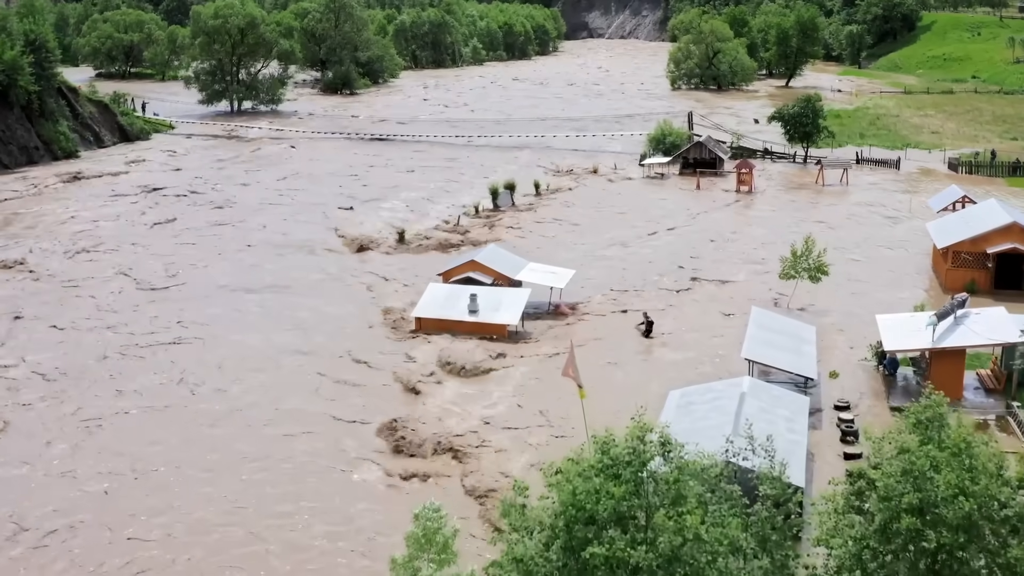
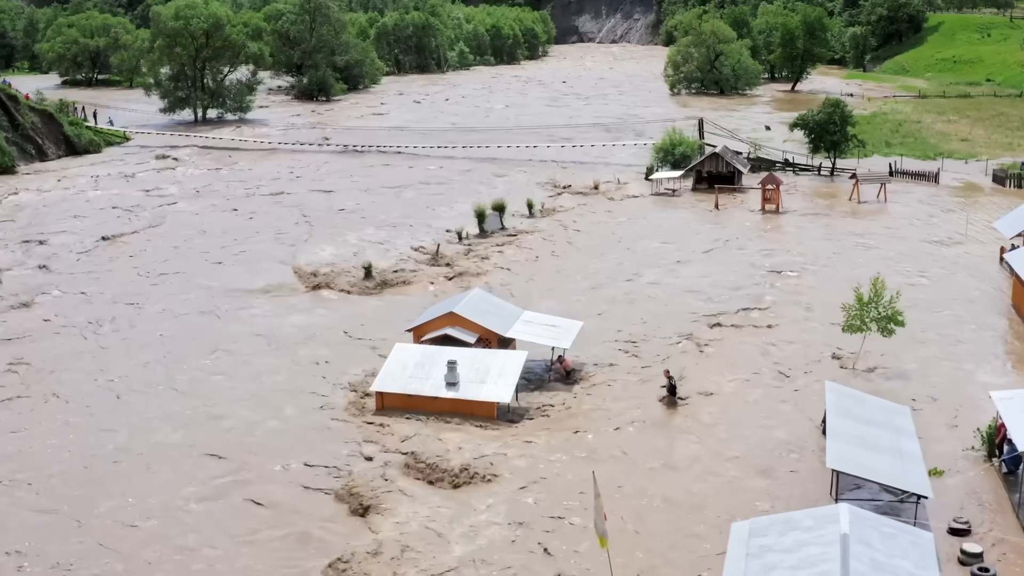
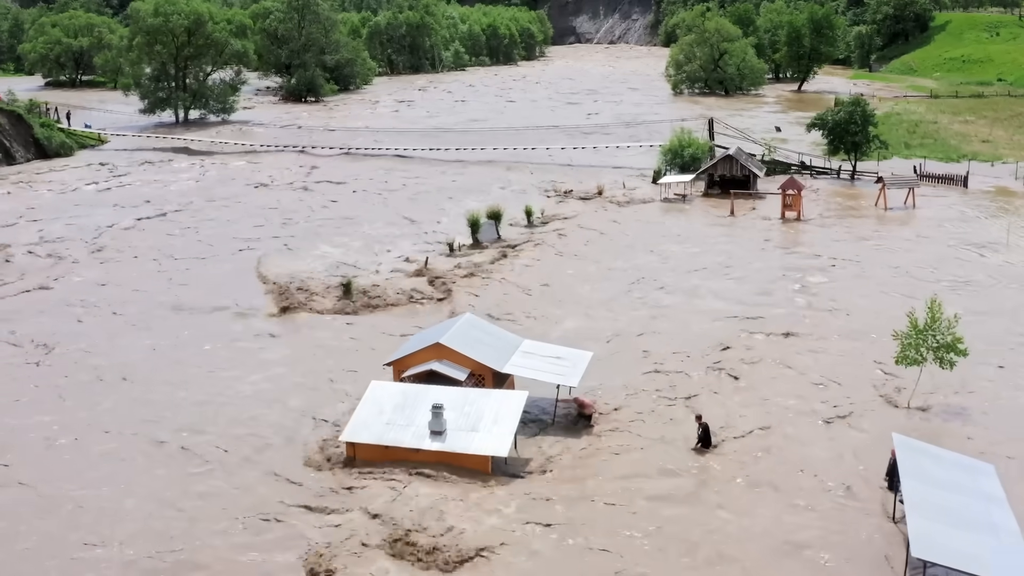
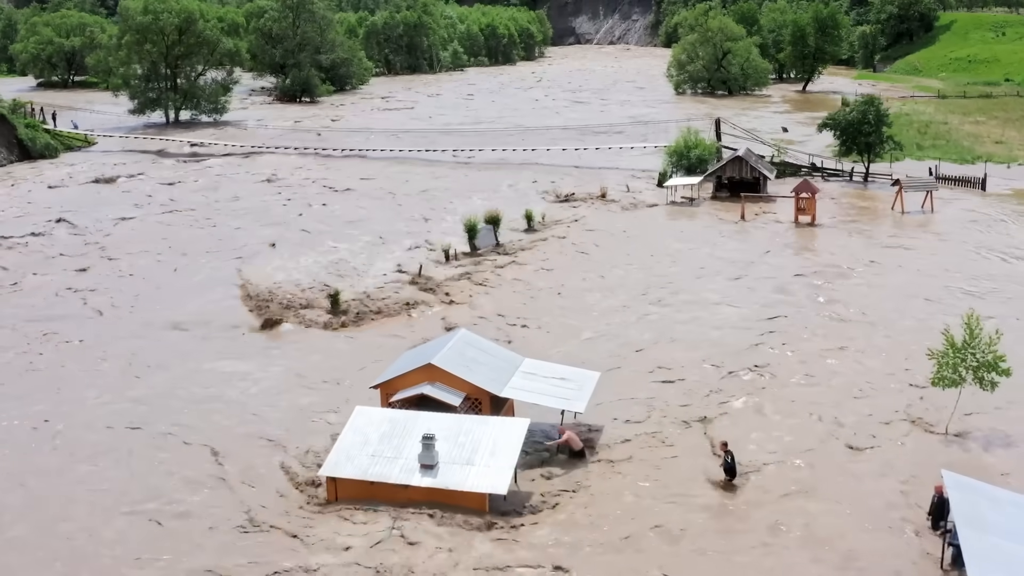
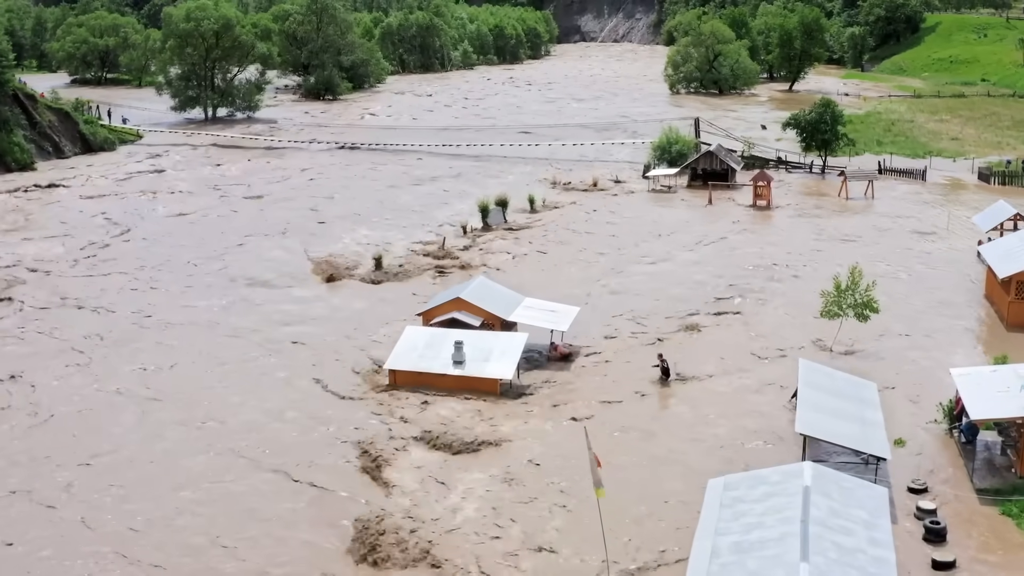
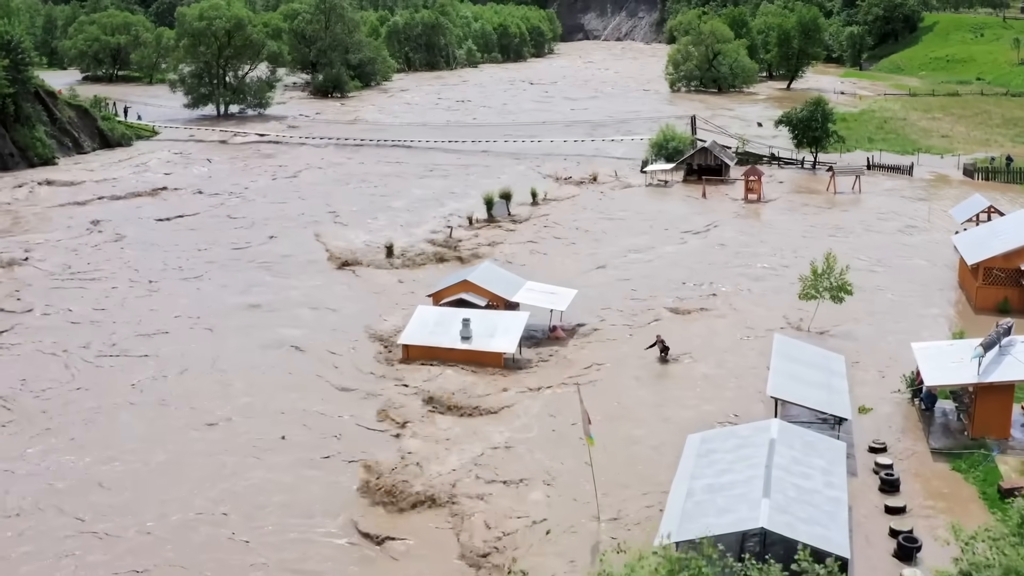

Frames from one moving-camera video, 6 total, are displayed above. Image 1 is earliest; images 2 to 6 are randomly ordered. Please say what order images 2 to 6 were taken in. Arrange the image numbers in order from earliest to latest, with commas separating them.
6, 5, 2, 3, 4
